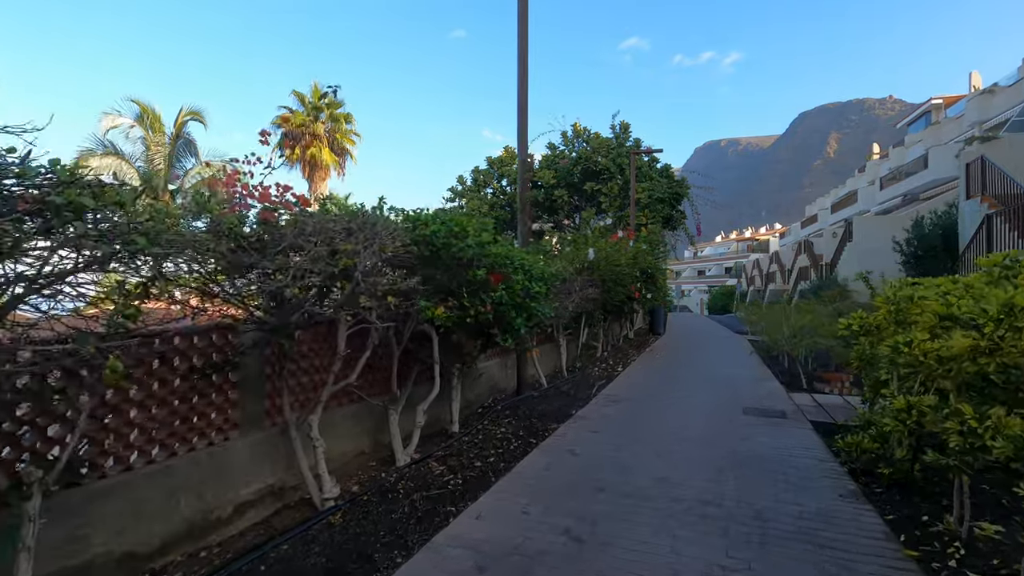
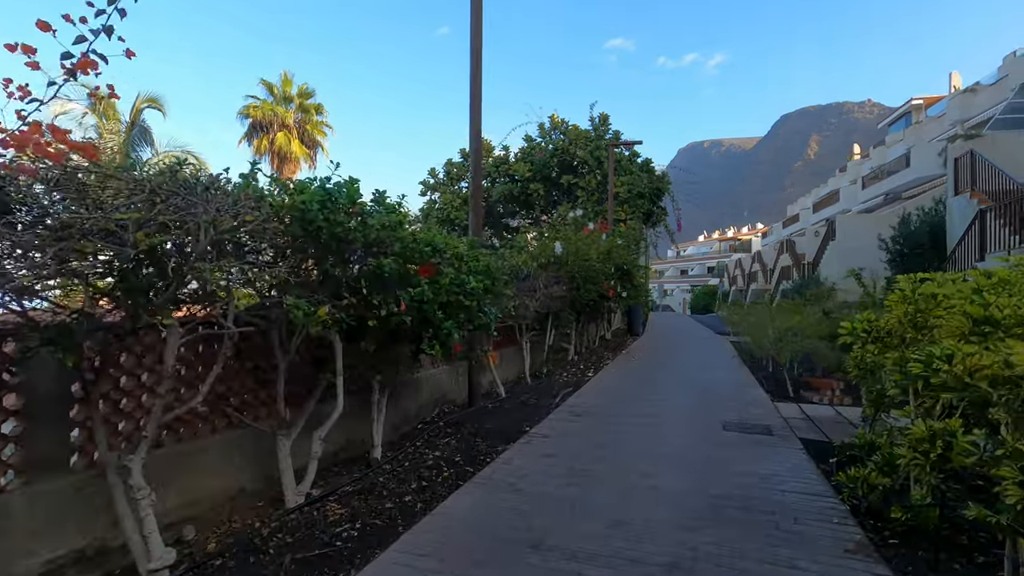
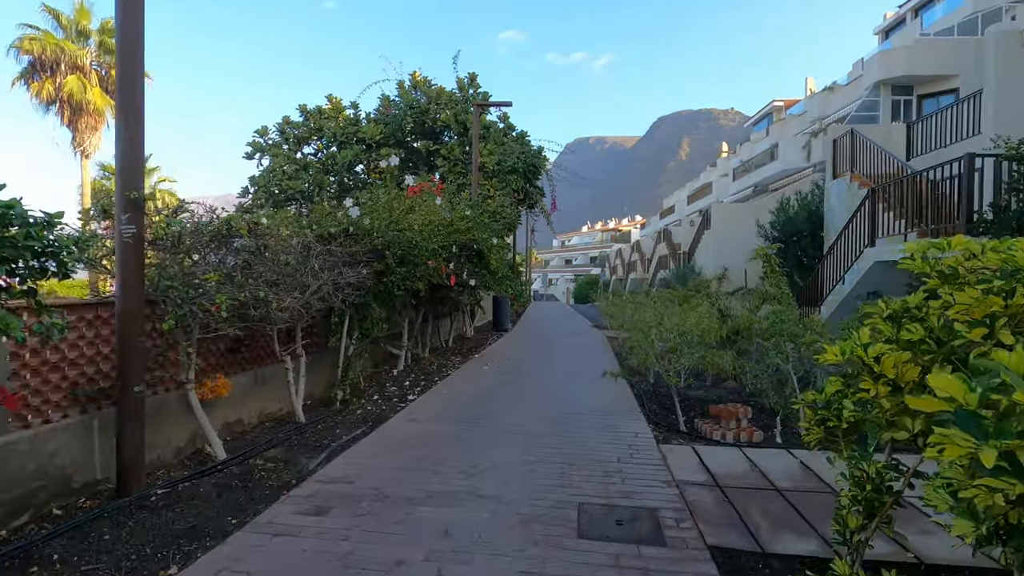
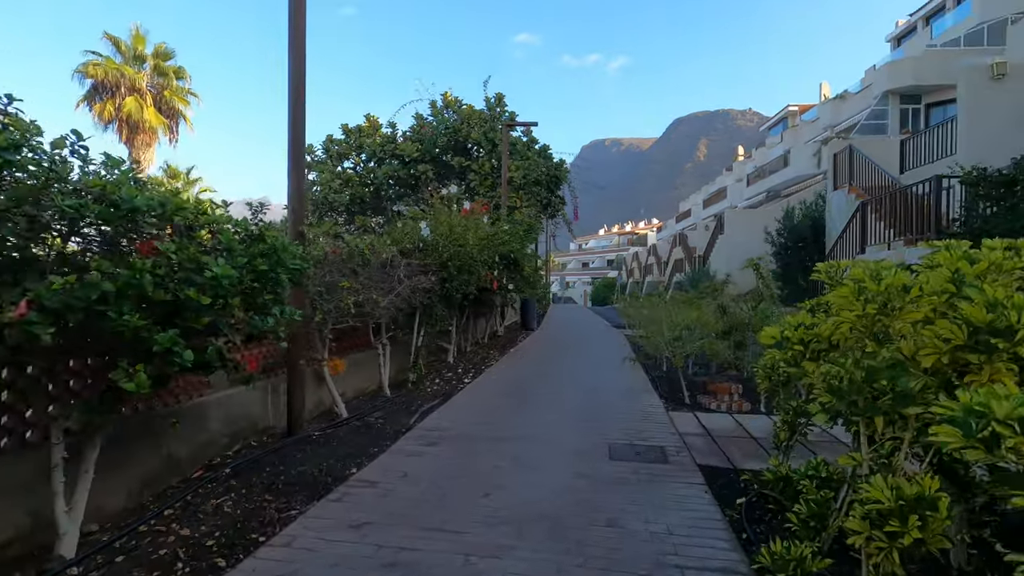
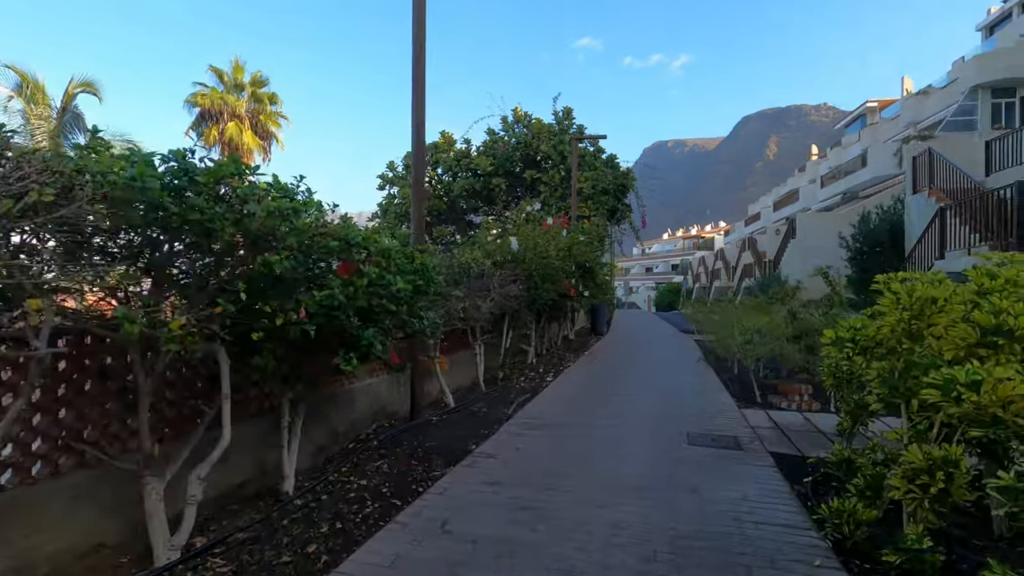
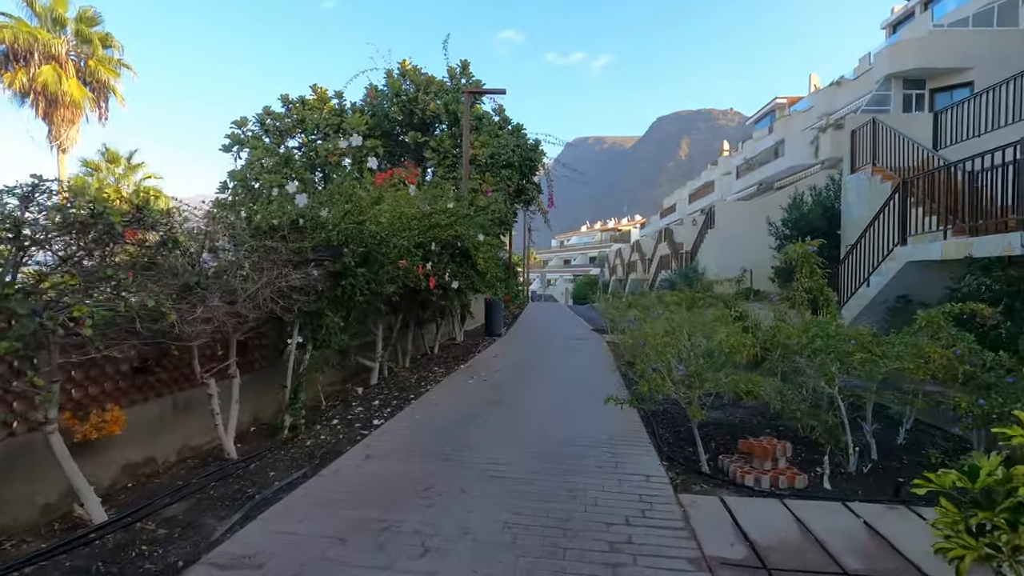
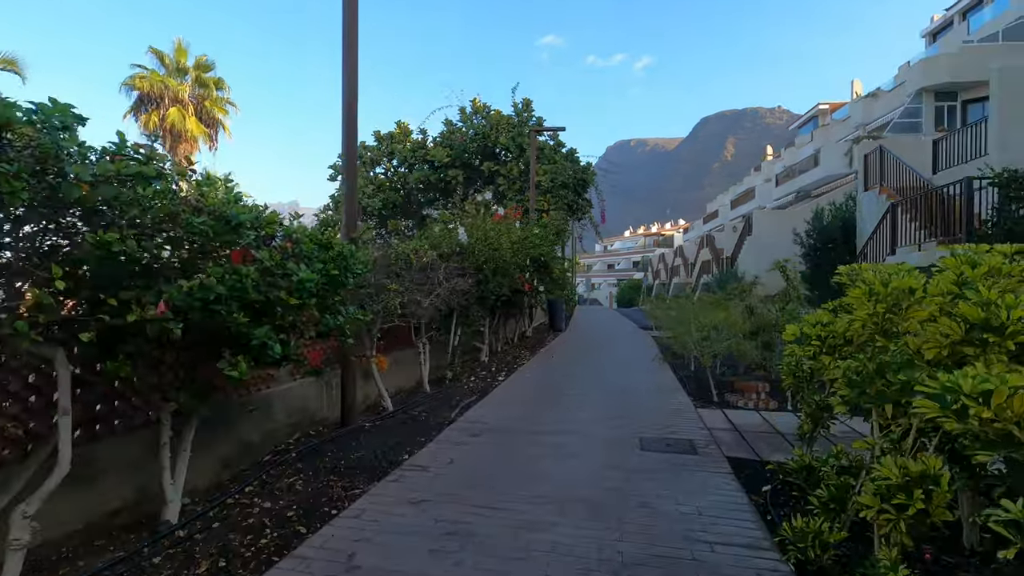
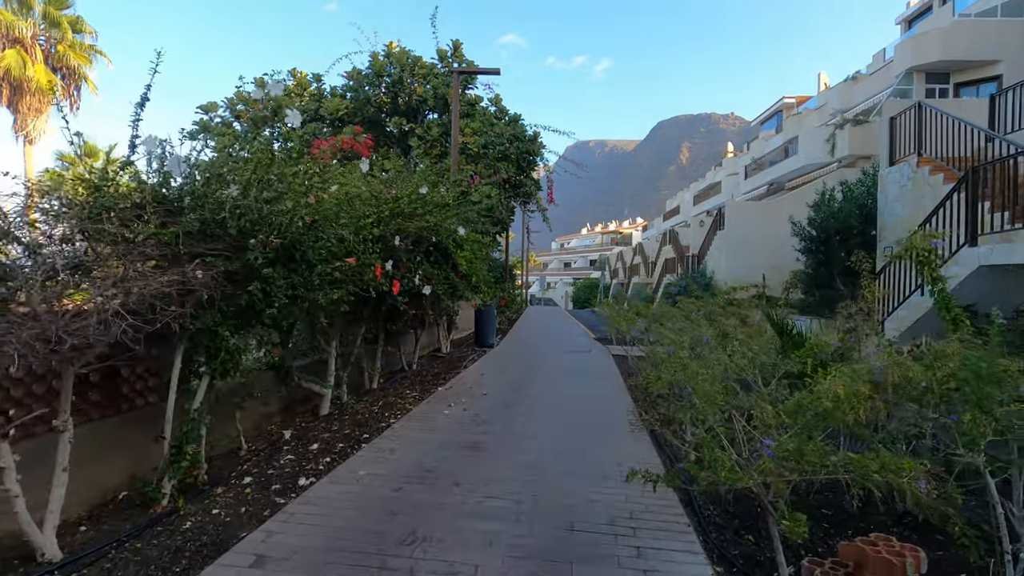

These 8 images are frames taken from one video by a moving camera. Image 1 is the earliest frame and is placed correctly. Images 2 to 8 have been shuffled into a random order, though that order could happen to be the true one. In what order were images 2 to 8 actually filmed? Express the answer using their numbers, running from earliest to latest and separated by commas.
2, 5, 7, 4, 3, 6, 8
